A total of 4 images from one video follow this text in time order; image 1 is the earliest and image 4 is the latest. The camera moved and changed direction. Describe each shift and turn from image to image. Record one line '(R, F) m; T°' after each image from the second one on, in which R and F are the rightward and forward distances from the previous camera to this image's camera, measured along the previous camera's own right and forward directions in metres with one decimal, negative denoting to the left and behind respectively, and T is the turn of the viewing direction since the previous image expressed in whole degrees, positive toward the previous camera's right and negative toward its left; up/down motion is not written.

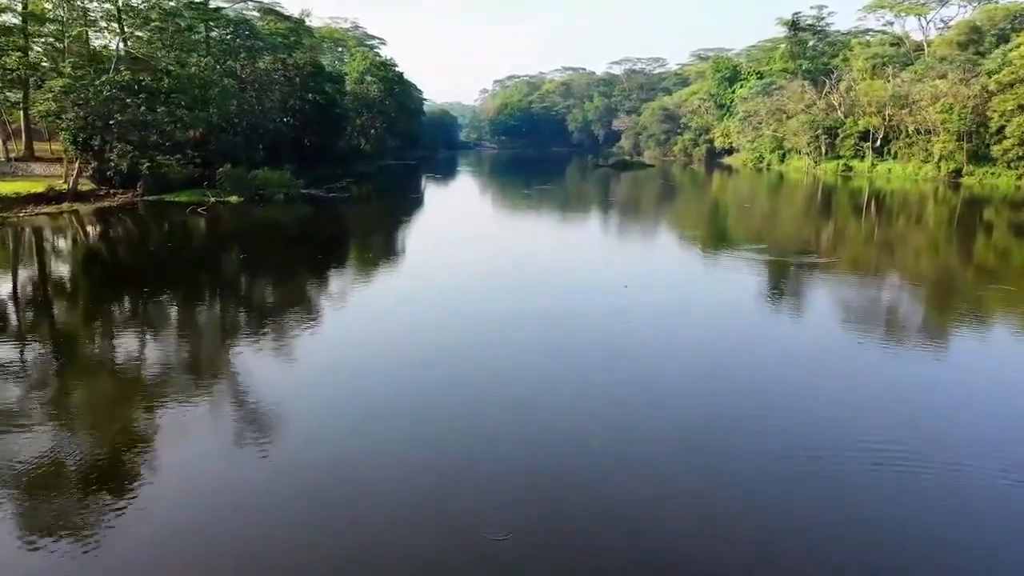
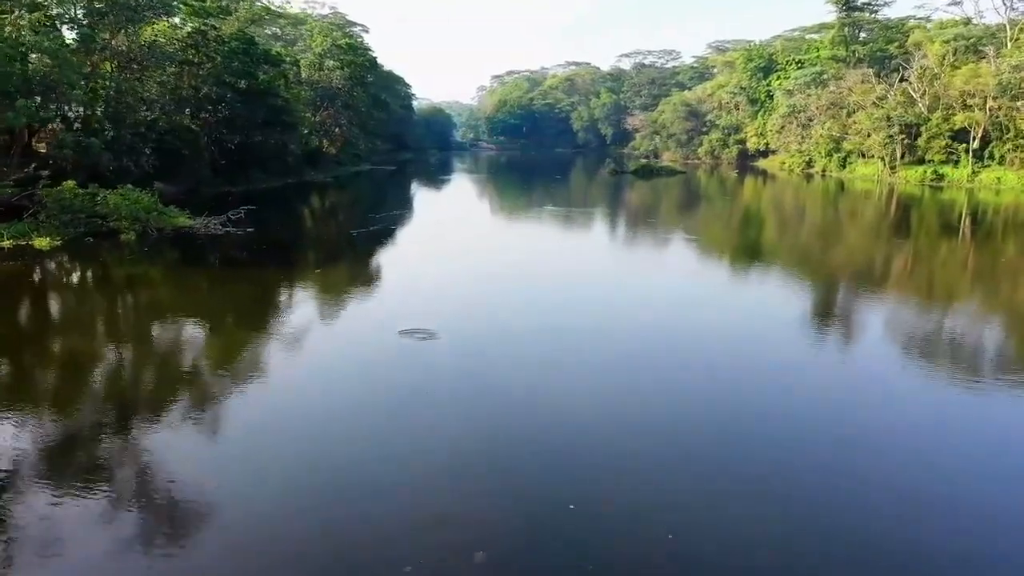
(0.0, +5.6) m; 0°
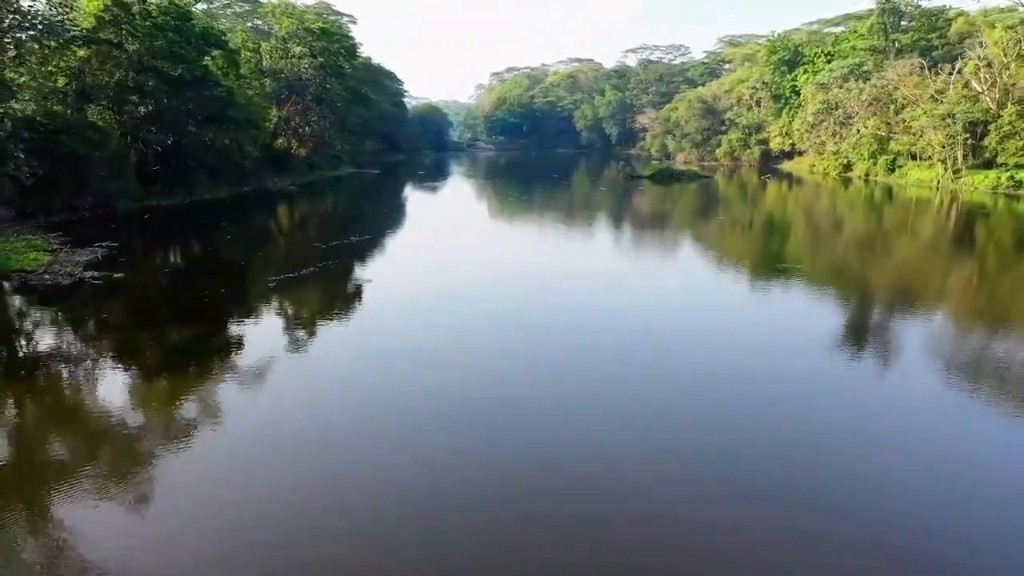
(0.0, +3.2) m; 0°
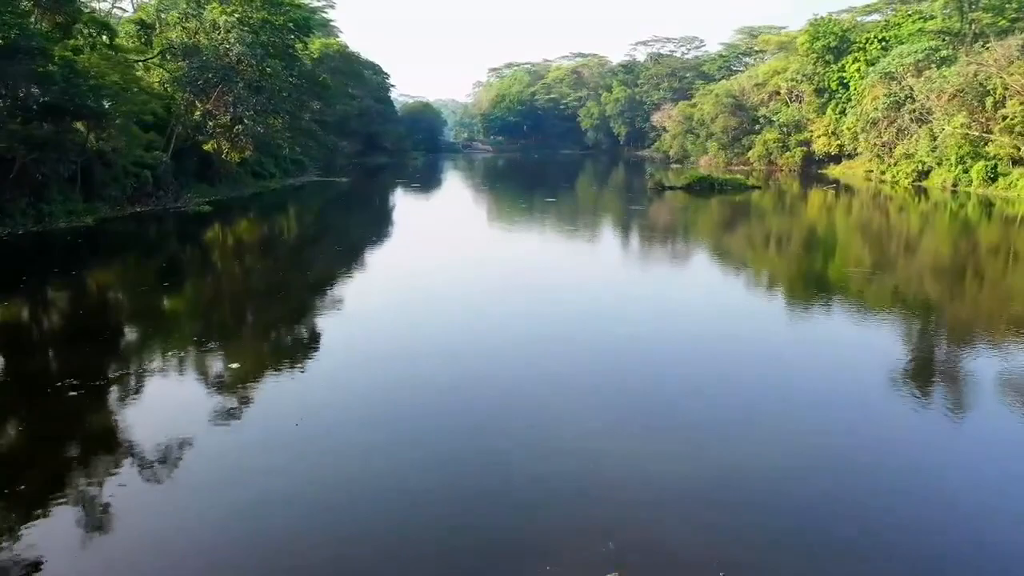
(0.0, +4.6) m; 0°
